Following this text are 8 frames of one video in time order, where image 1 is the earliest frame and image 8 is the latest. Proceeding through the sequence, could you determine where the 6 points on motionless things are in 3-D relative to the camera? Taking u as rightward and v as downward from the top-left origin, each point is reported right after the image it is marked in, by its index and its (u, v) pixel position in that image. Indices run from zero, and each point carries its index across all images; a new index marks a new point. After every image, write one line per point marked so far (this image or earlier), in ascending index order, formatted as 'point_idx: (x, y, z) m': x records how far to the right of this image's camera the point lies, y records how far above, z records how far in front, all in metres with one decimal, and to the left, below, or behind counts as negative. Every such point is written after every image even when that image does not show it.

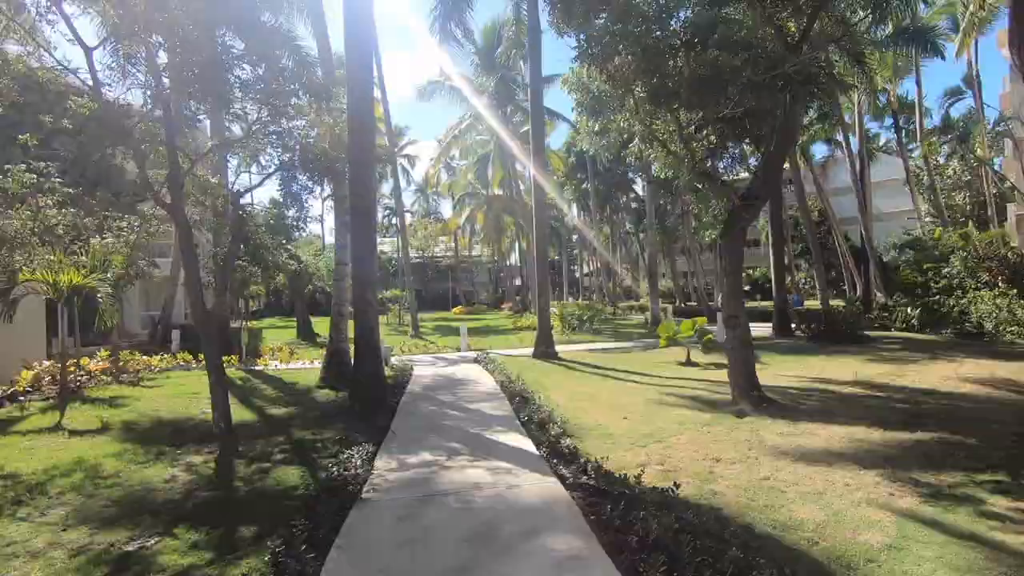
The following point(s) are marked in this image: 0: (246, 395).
0: (-5.0, -2.1, +11.4) m
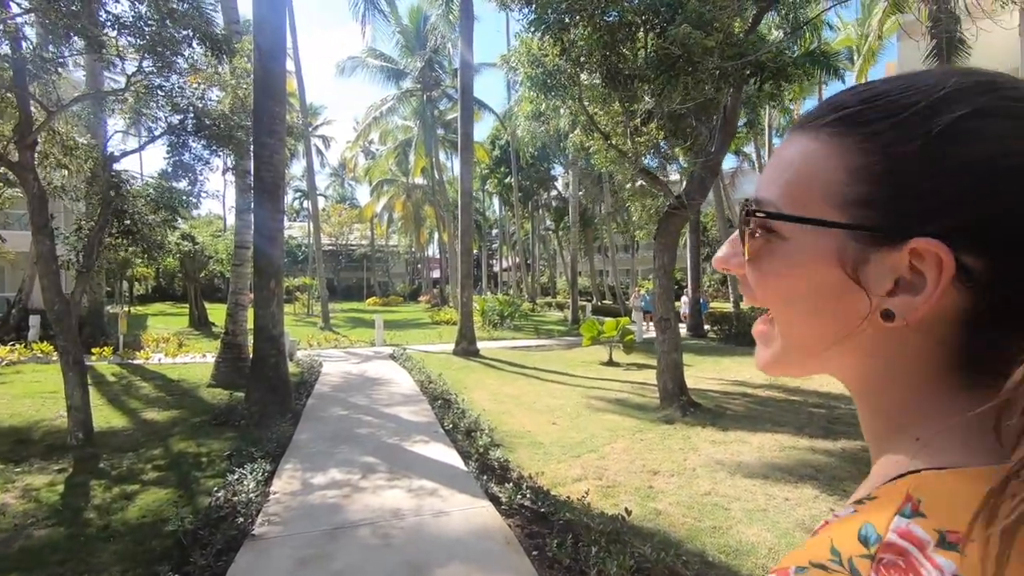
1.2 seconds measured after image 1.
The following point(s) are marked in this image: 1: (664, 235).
0: (-6.3, -1.8, +9.9) m
1: (+1.9, +0.7, +8.0) m
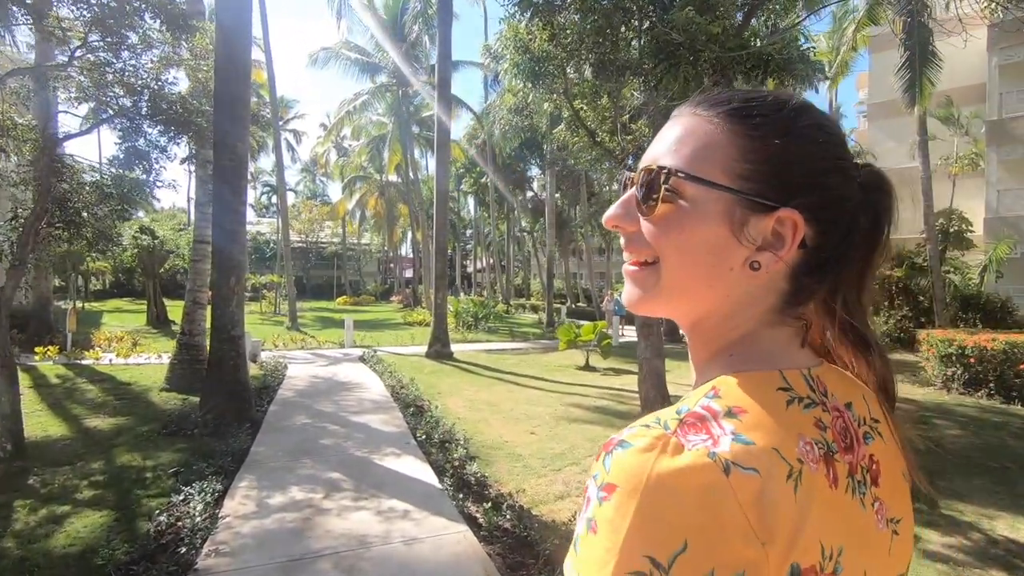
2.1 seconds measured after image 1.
0: (-6.7, -1.7, +9.2) m
1: (+1.6, +0.6, +7.7) m
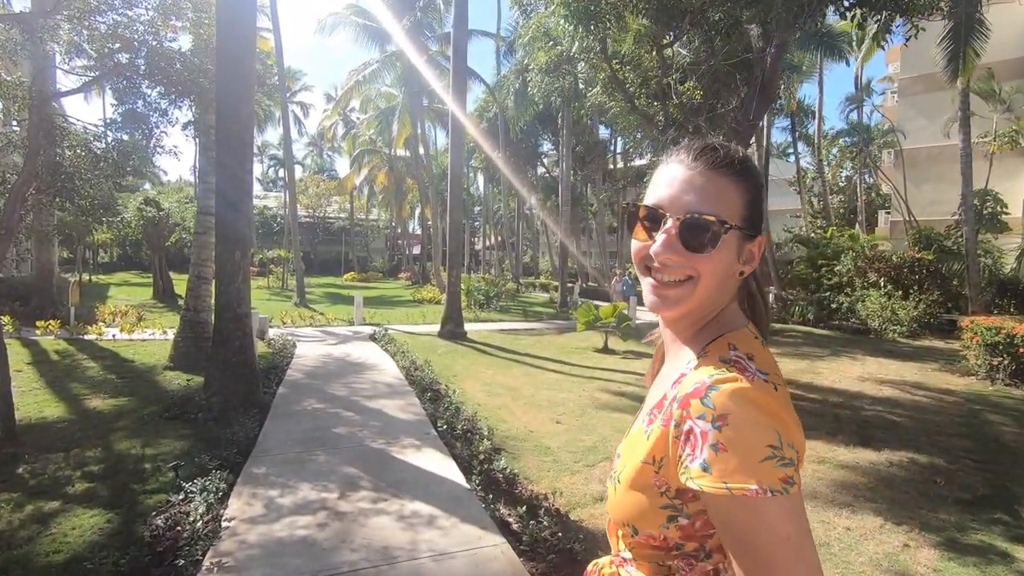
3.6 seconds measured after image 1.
0: (-6.4, -1.3, +8.8) m
1: (+2.0, +0.9, +7.1) m
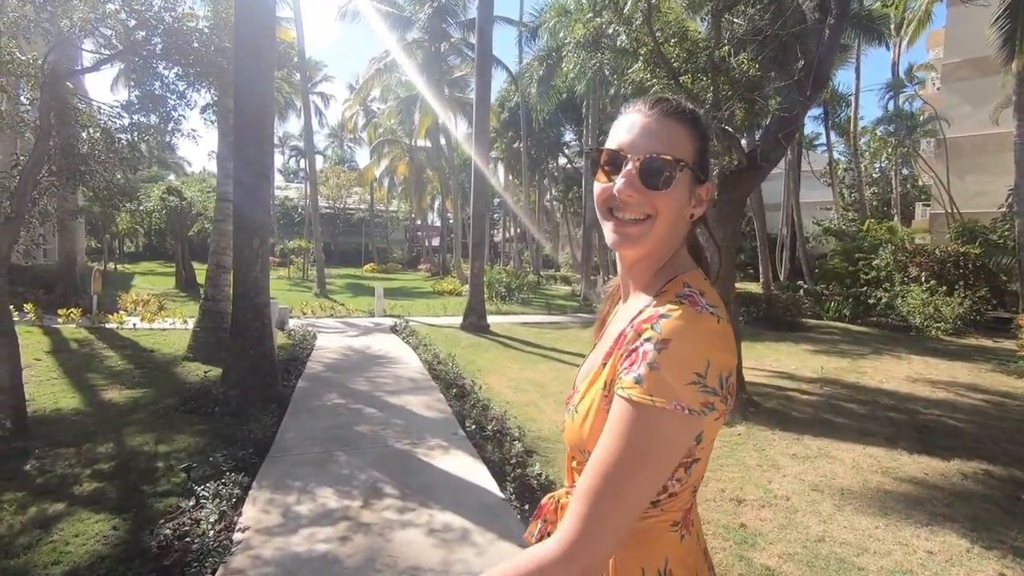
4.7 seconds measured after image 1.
0: (-6.0, -1.2, +8.6) m
1: (+2.3, +0.9, +6.6) m
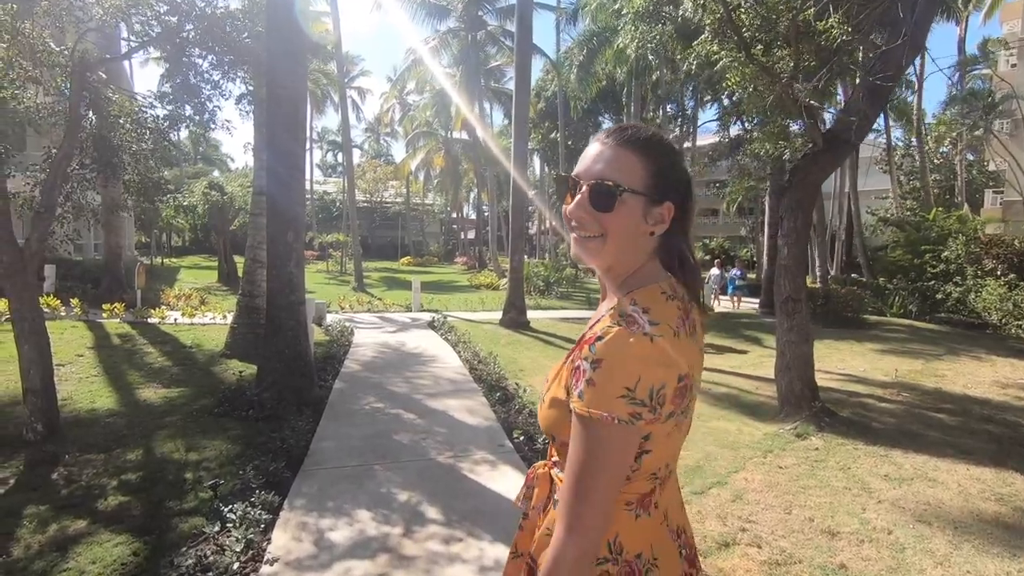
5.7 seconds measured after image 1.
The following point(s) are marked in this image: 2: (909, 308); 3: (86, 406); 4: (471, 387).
0: (-5.4, -1.1, +8.5) m
1: (+2.8, +1.0, +6.0) m
2: (+9.4, -0.5, +14.6) m
3: (-4.5, -1.3, +6.5) m
4: (-0.5, -1.2, +7.1) m
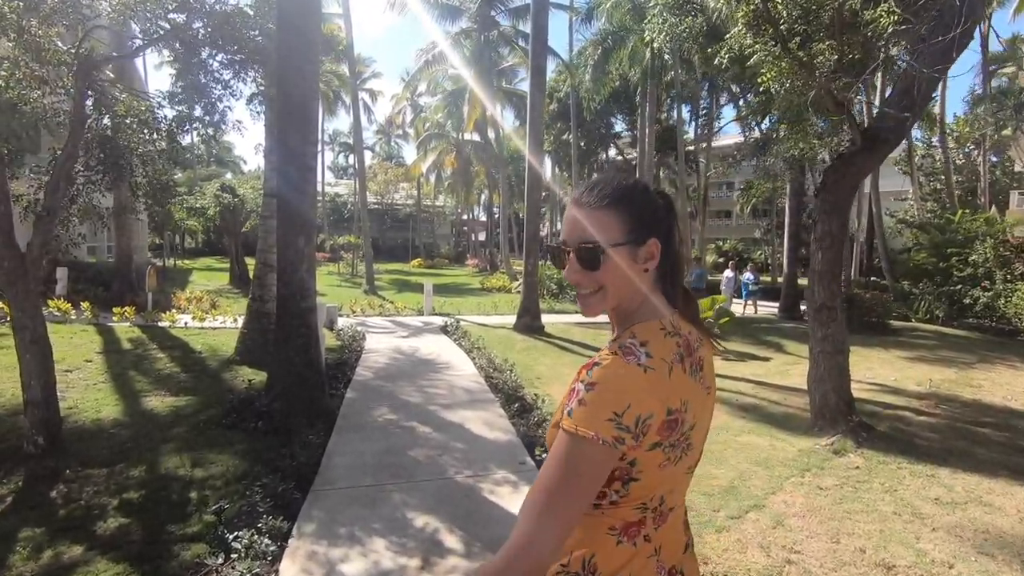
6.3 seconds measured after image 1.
0: (-5.2, -1.2, +8.3) m
1: (+3.0, +0.9, +5.6) m
2: (+9.7, -0.6, +14.1) m
3: (-4.3, -1.3, +6.3) m
4: (-0.3, -1.2, +6.9) m
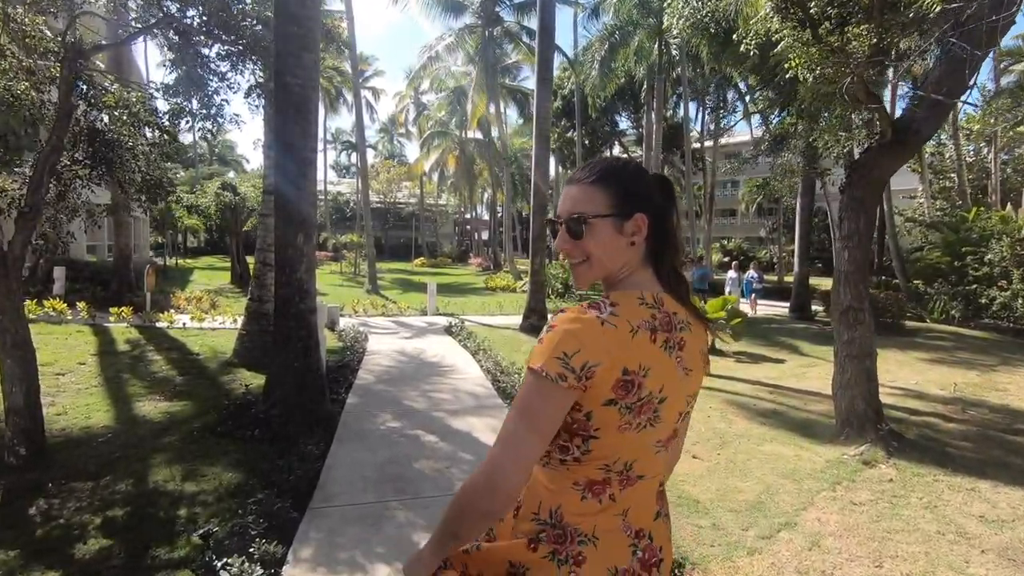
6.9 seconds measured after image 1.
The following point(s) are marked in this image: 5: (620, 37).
0: (-5.1, -1.2, +8.0) m
1: (+3.1, +0.9, +5.3) m
2: (+9.9, -0.6, +13.8) m
3: (-4.3, -1.3, +6.0) m
4: (-0.2, -1.2, +6.6) m
5: (+3.1, +7.1, +17.2) m
